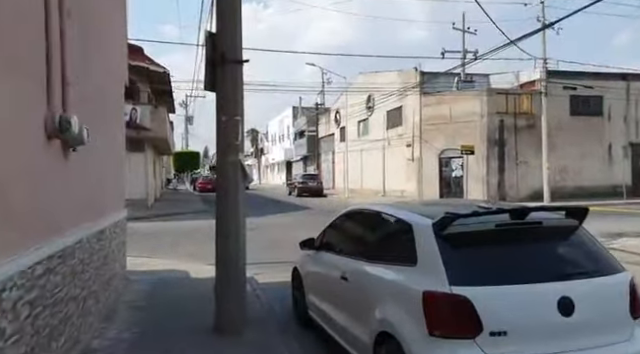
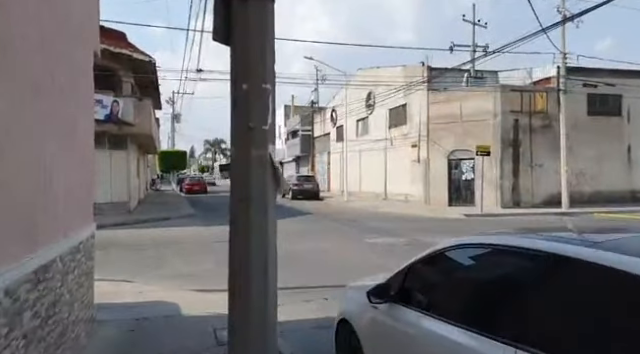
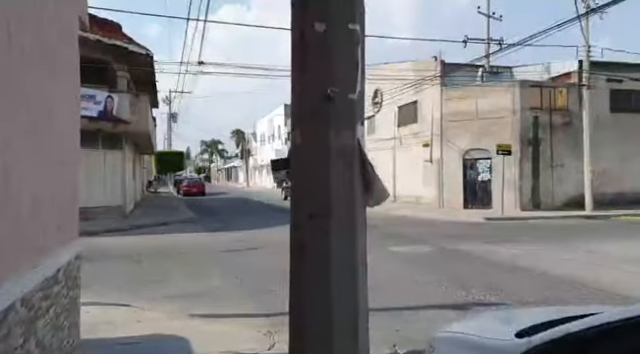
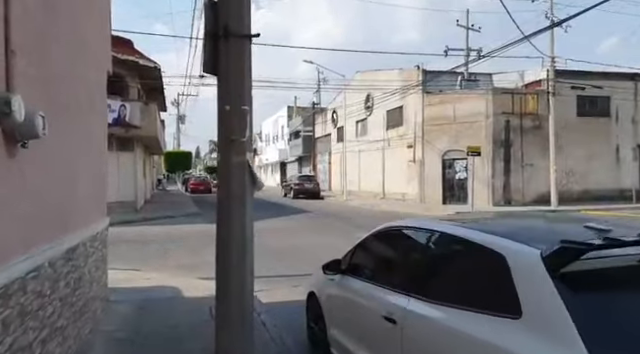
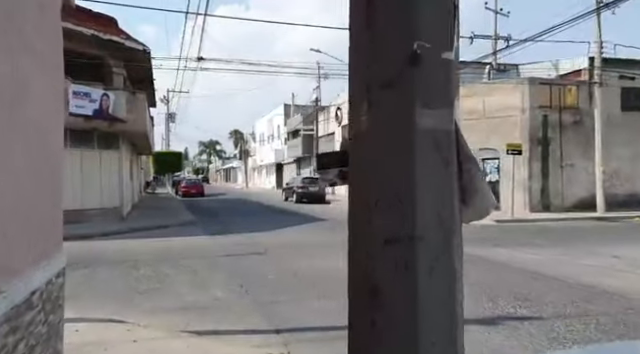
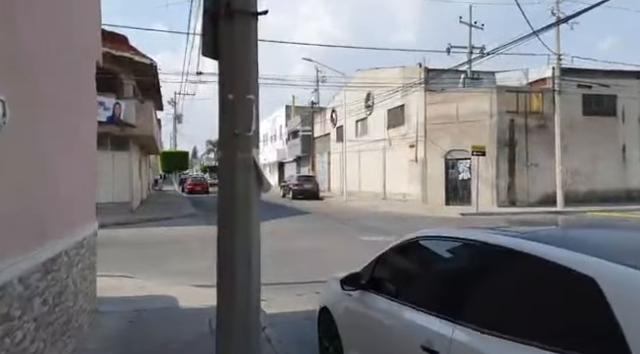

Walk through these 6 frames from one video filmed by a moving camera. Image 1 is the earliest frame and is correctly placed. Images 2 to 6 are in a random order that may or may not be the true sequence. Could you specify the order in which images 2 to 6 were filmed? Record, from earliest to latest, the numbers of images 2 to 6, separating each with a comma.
4, 6, 2, 3, 5
